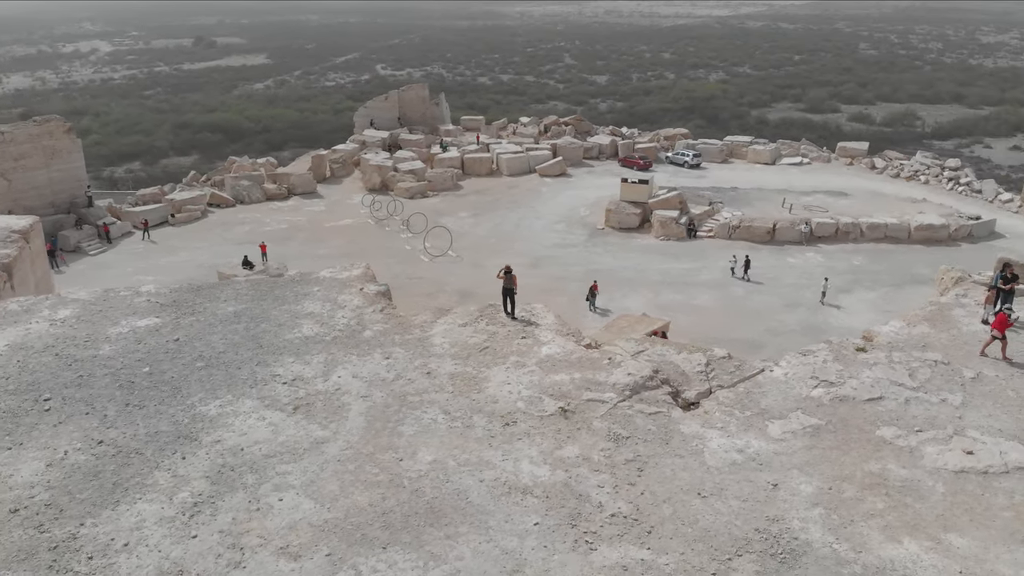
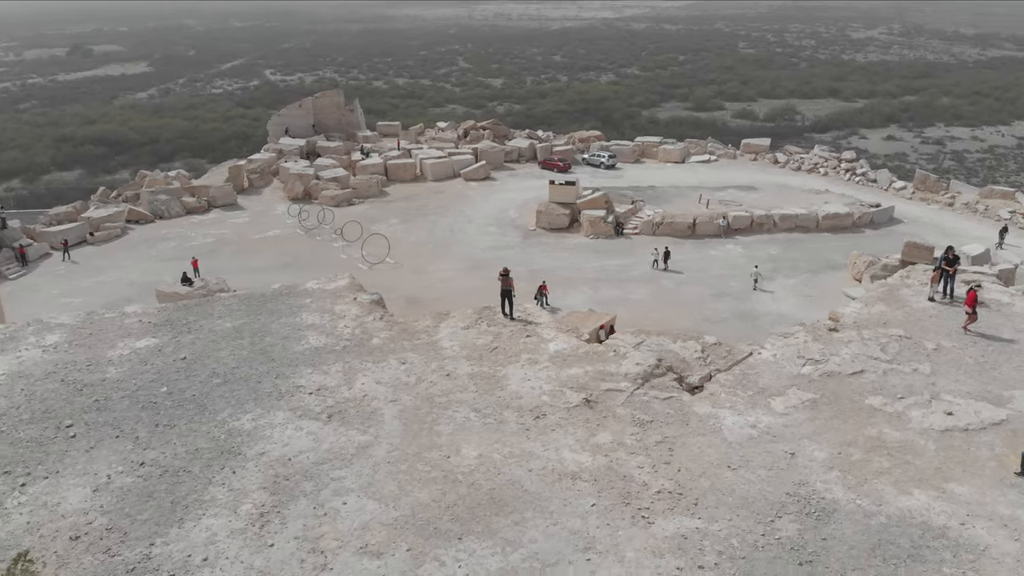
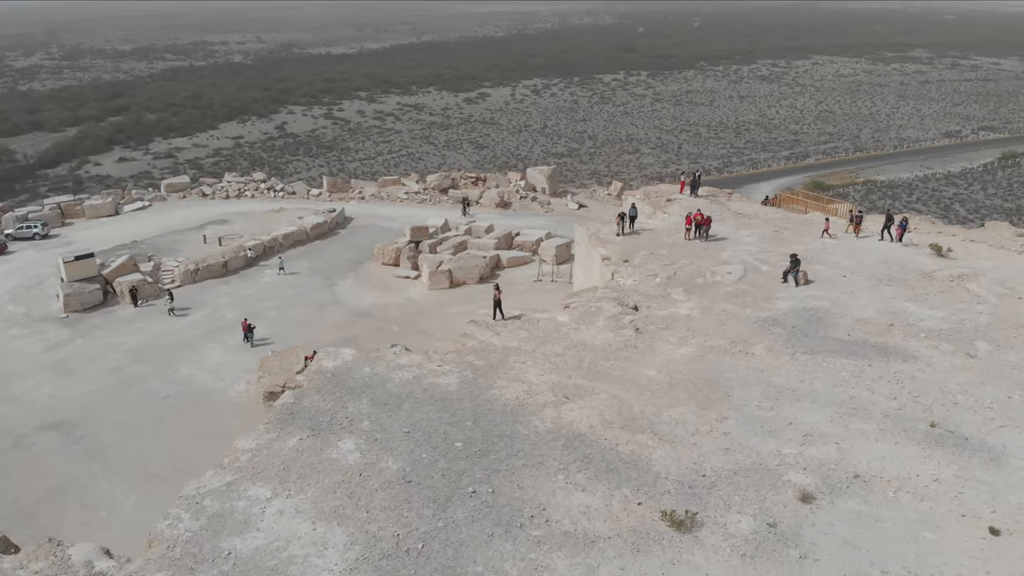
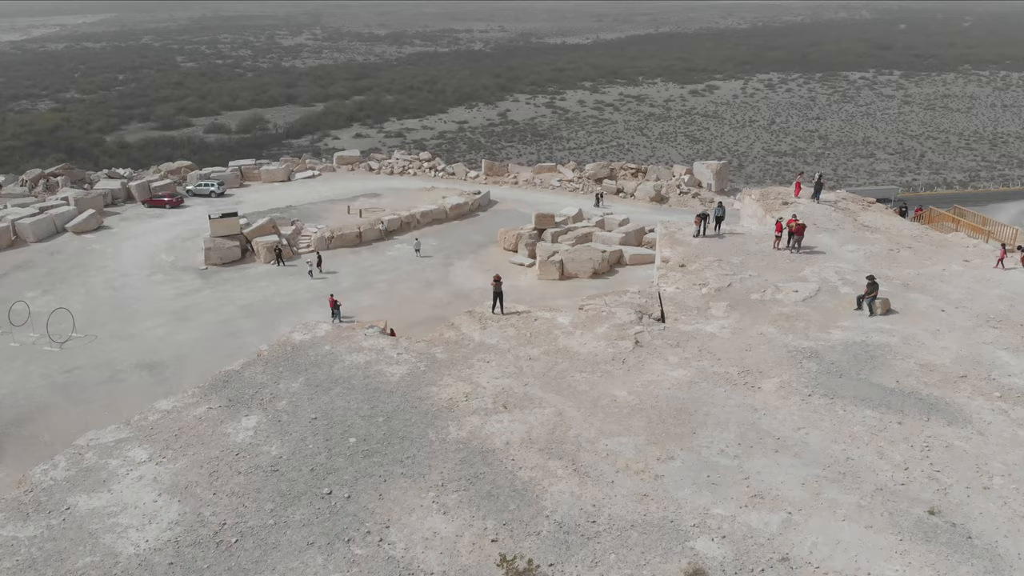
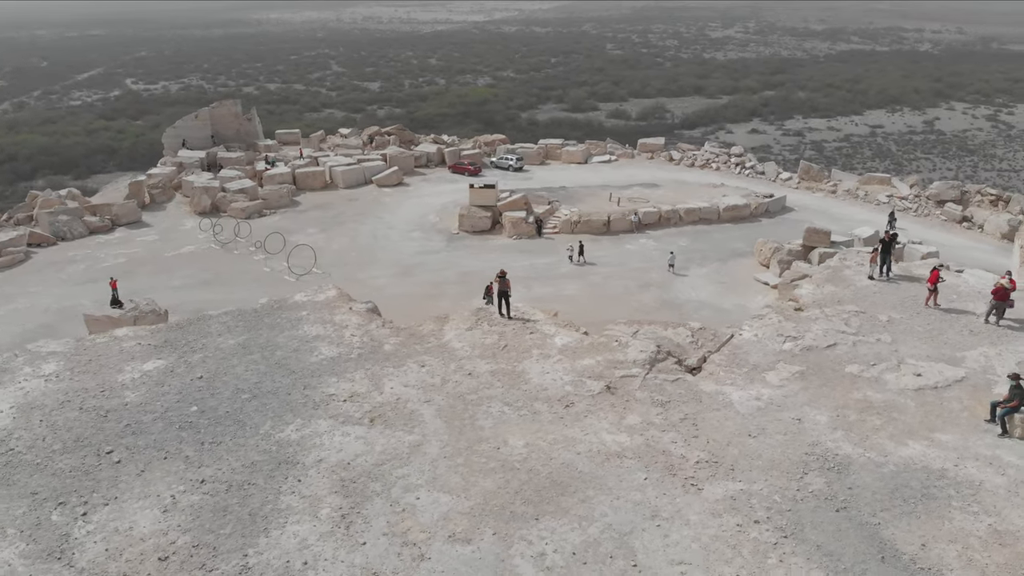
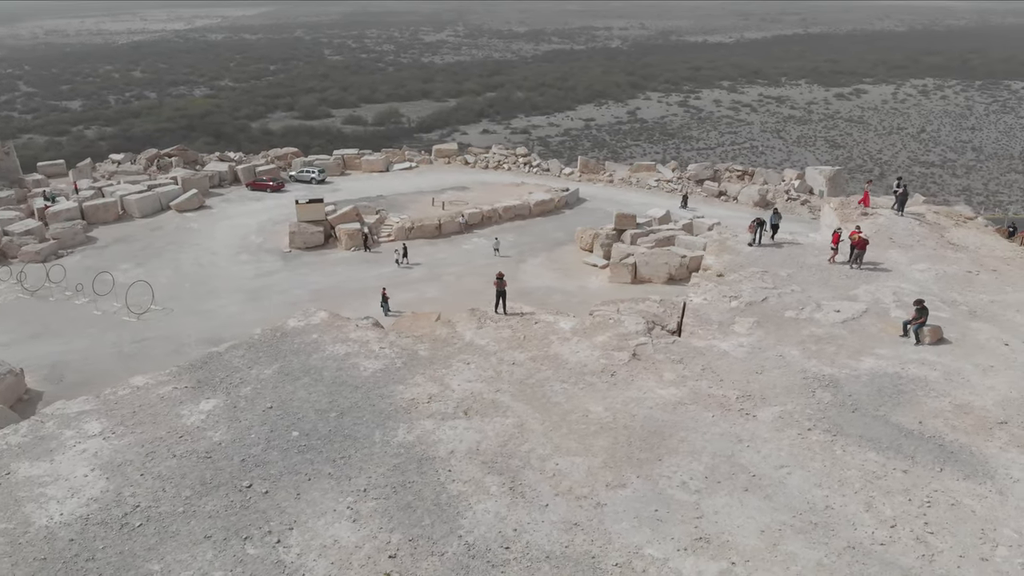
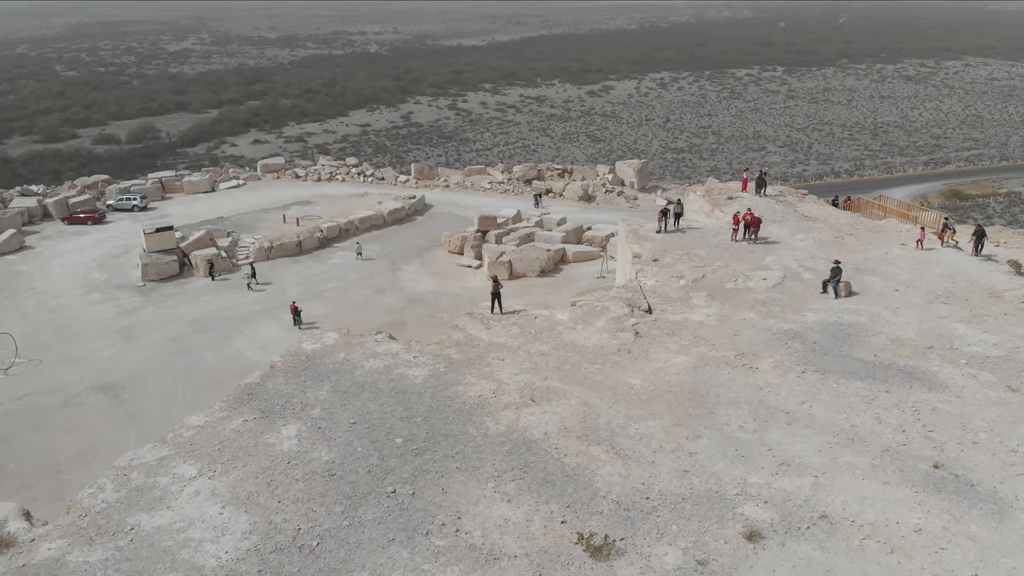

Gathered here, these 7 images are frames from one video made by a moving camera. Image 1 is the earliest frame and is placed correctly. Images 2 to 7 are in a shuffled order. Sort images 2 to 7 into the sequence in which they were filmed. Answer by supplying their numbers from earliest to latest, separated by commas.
2, 5, 6, 4, 7, 3
